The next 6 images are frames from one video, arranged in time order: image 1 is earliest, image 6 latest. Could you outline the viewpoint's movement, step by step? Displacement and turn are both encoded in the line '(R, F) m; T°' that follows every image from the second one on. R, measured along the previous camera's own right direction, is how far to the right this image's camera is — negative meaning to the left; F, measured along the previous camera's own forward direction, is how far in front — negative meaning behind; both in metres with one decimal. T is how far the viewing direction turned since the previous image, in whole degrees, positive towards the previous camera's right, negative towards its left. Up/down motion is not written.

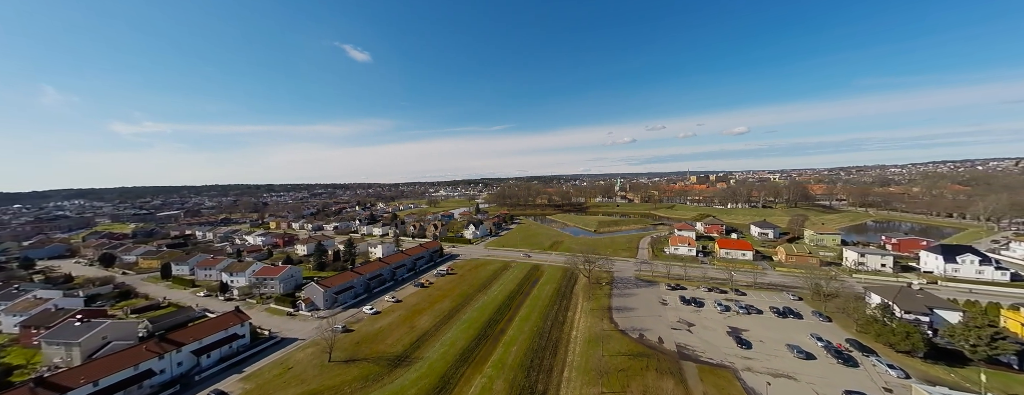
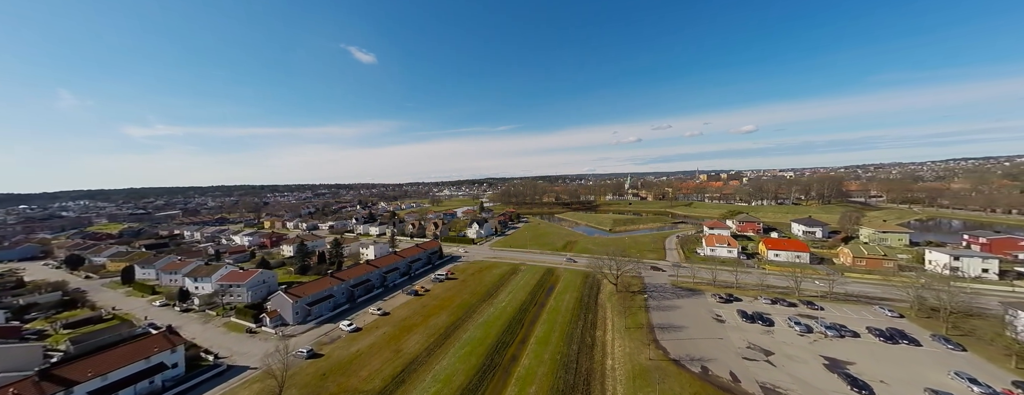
(-0.6, +6.2) m; -1°
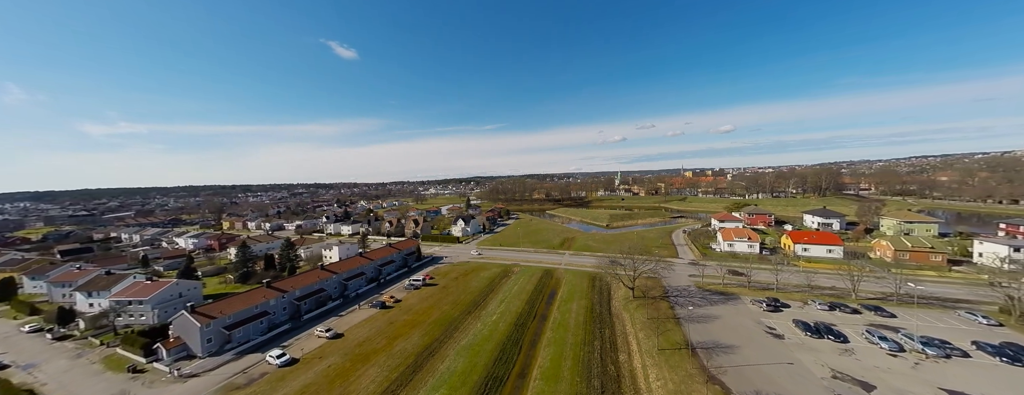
(-0.3, +6.2) m; +2°
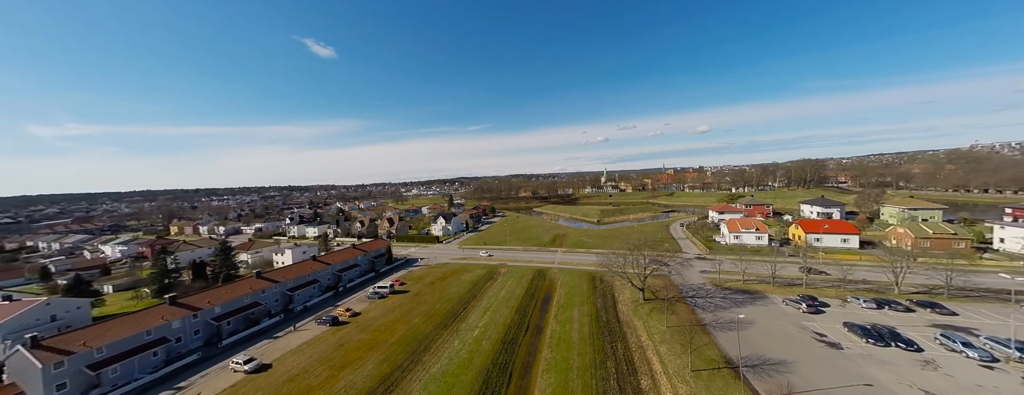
(0.0, +4.6) m; +3°
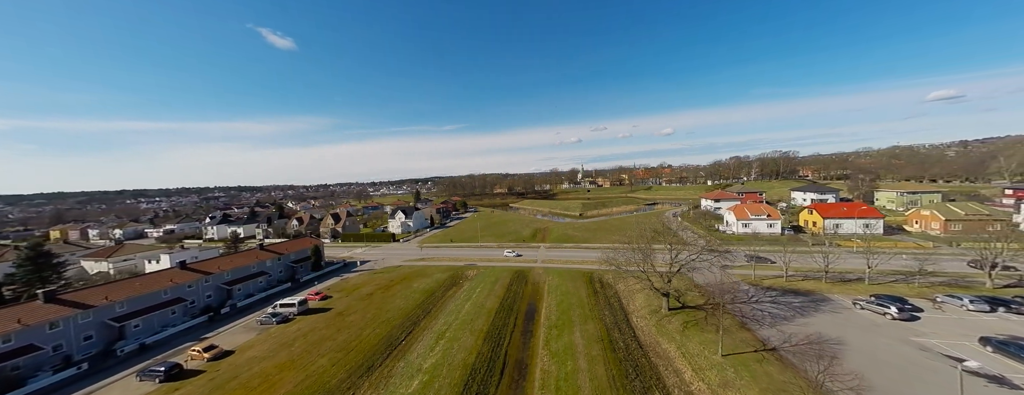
(+0.4, +6.9) m; +5°
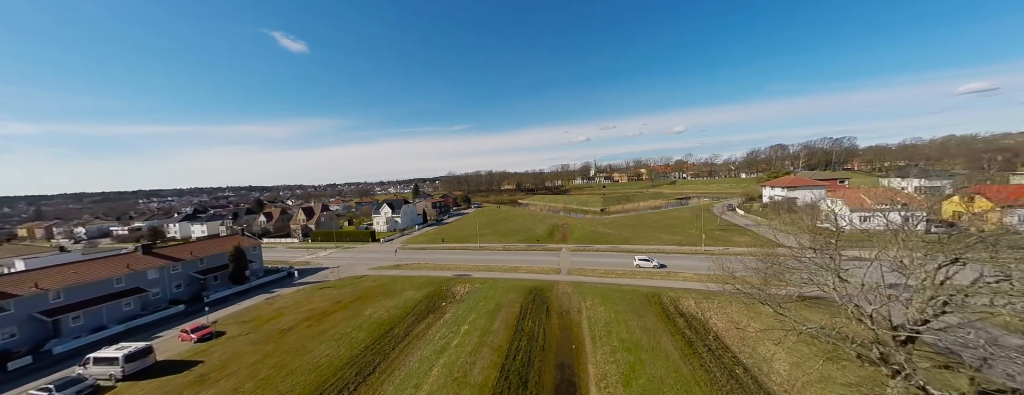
(-0.1, +8.1) m; -2°
